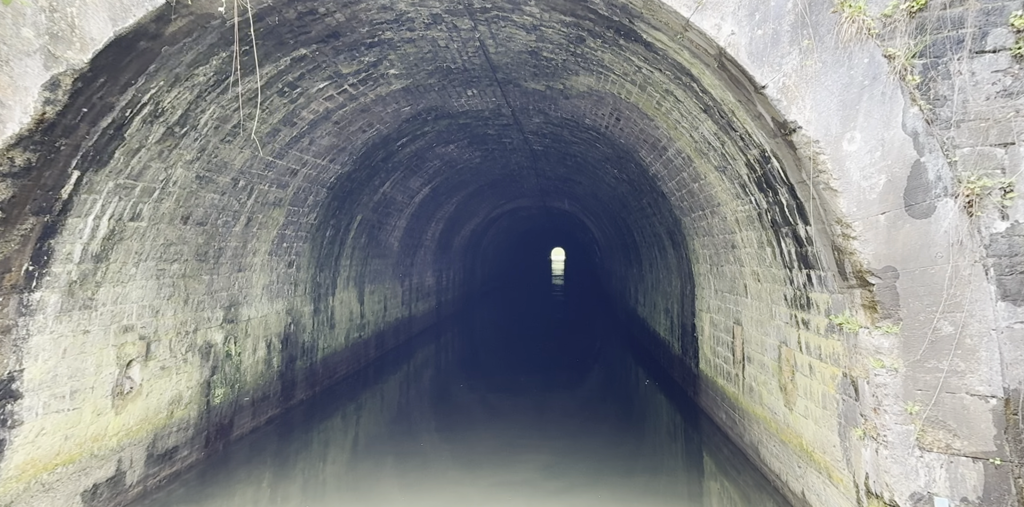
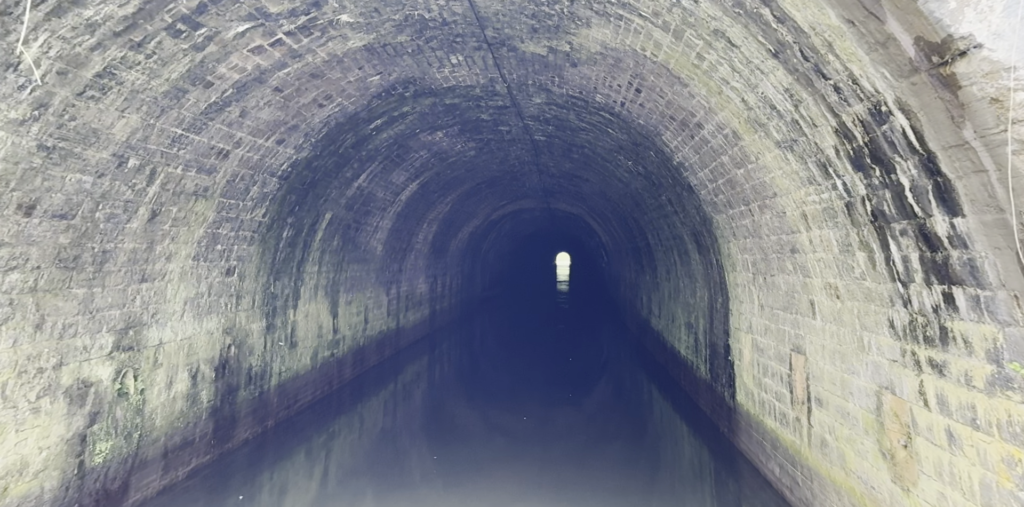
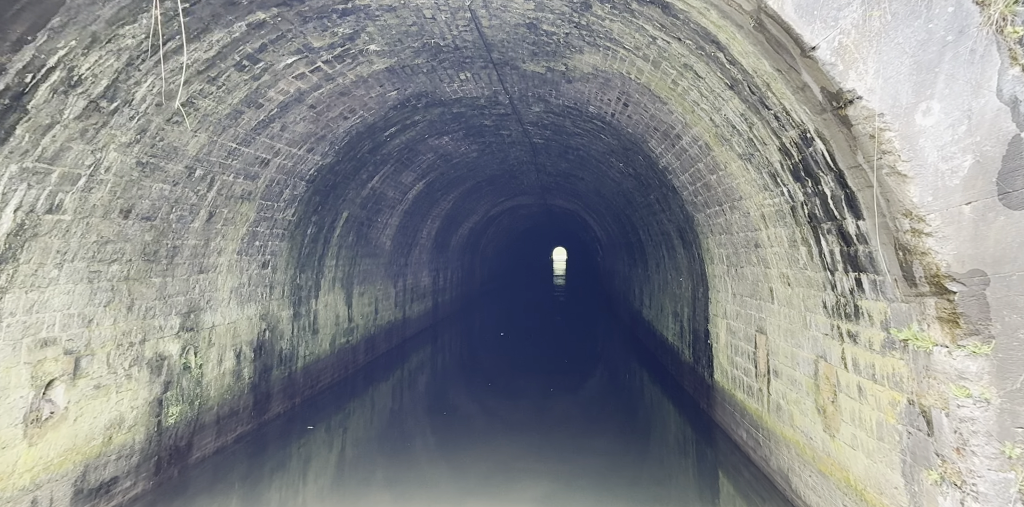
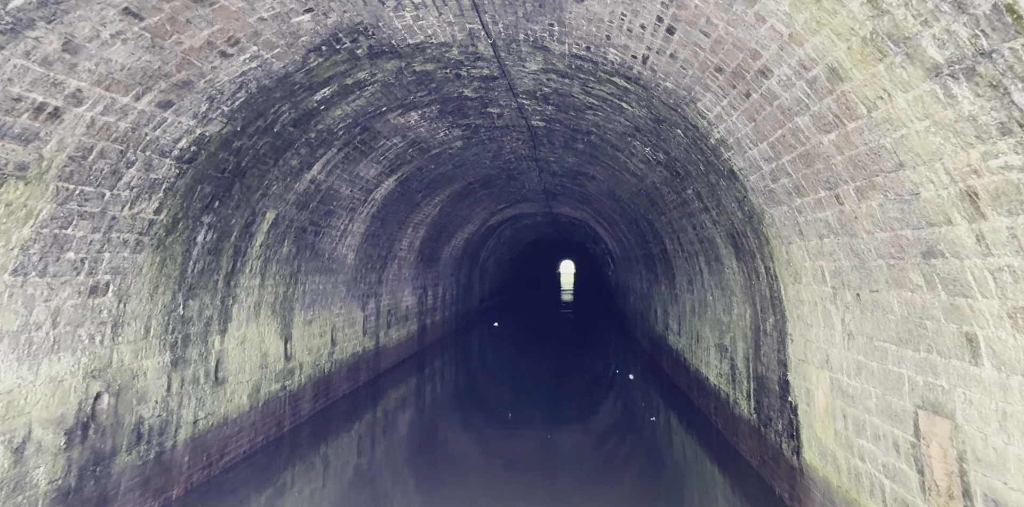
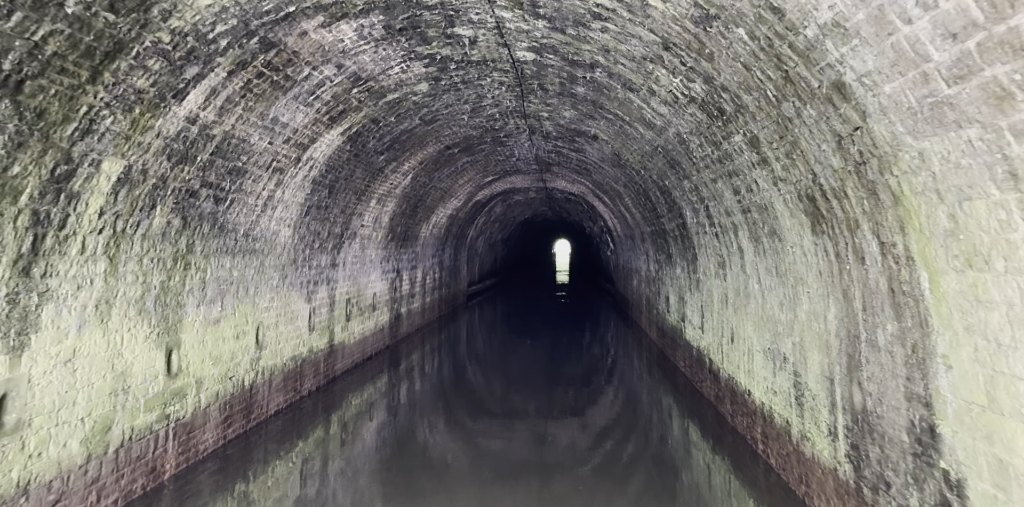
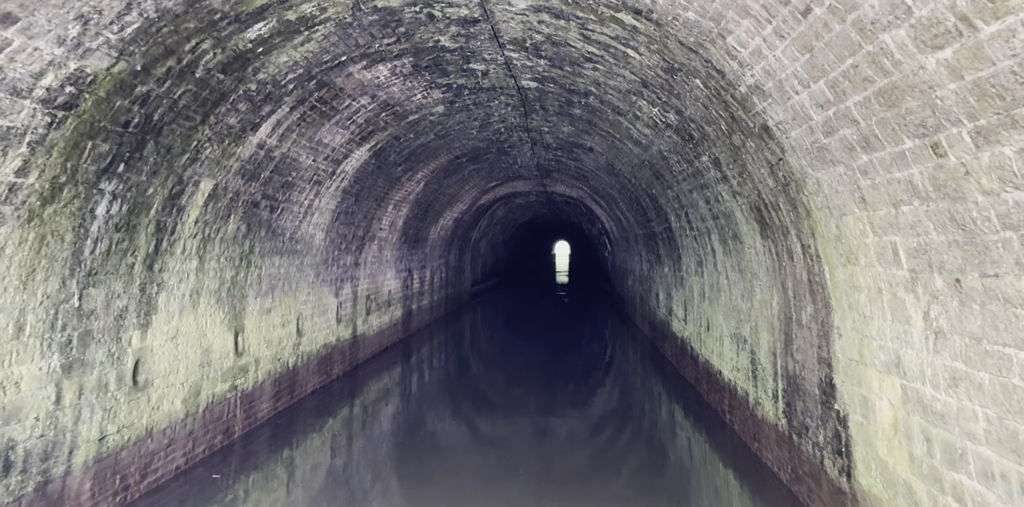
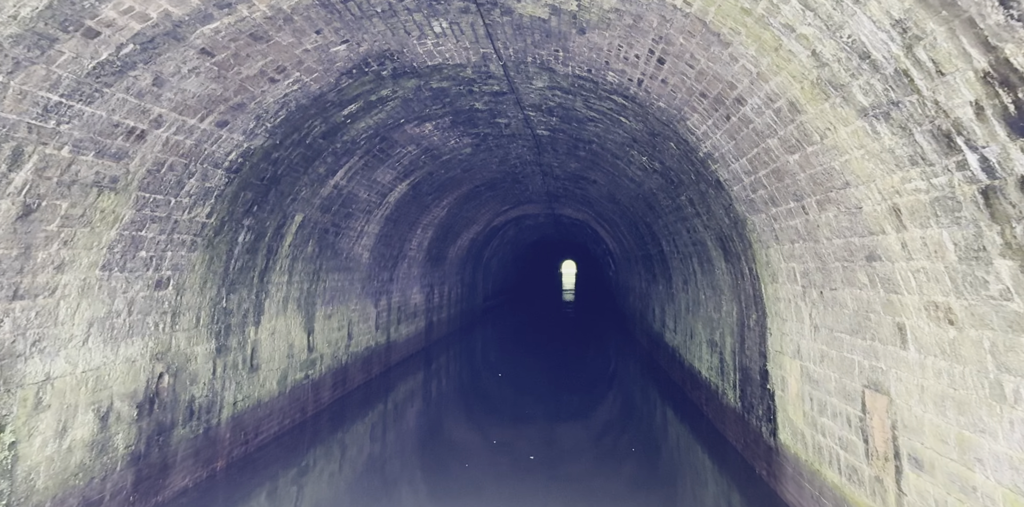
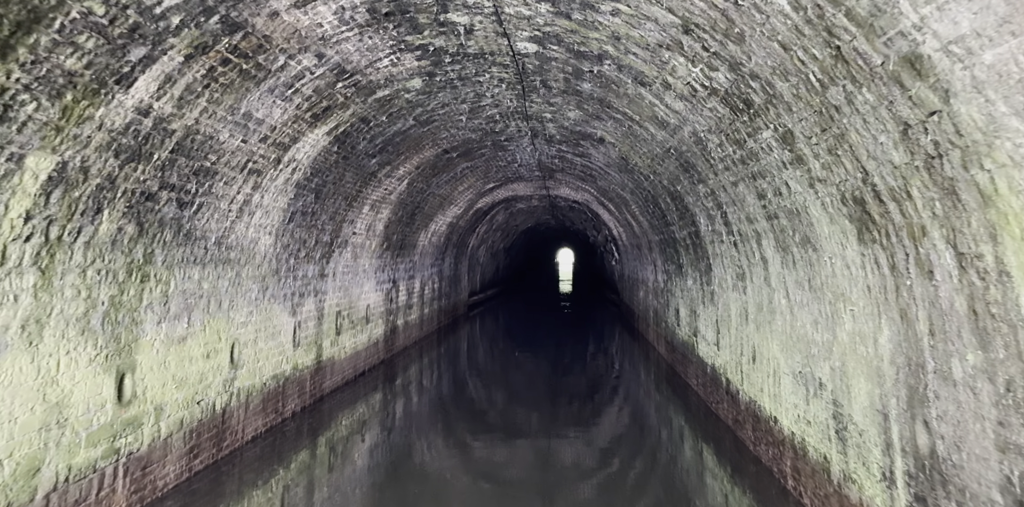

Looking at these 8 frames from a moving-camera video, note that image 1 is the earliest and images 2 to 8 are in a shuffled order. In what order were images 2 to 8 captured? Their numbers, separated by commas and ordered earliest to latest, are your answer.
3, 2, 7, 4, 6, 5, 8
